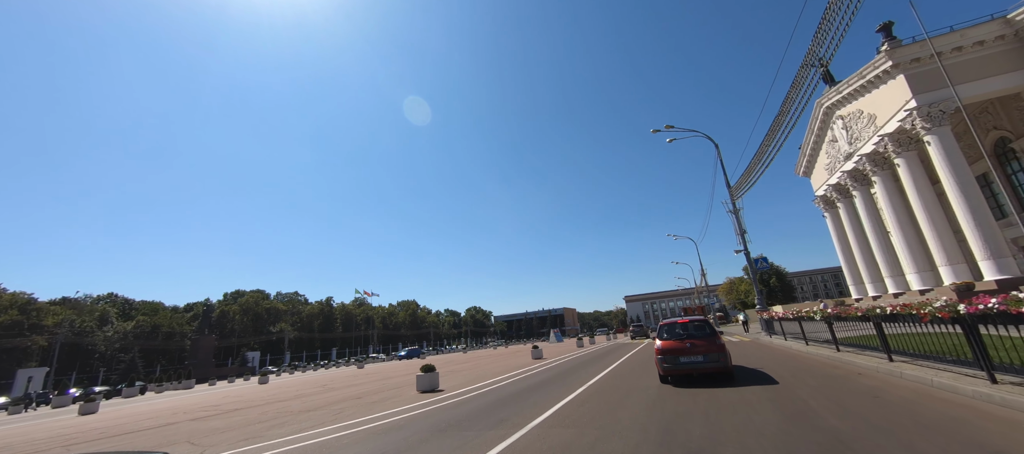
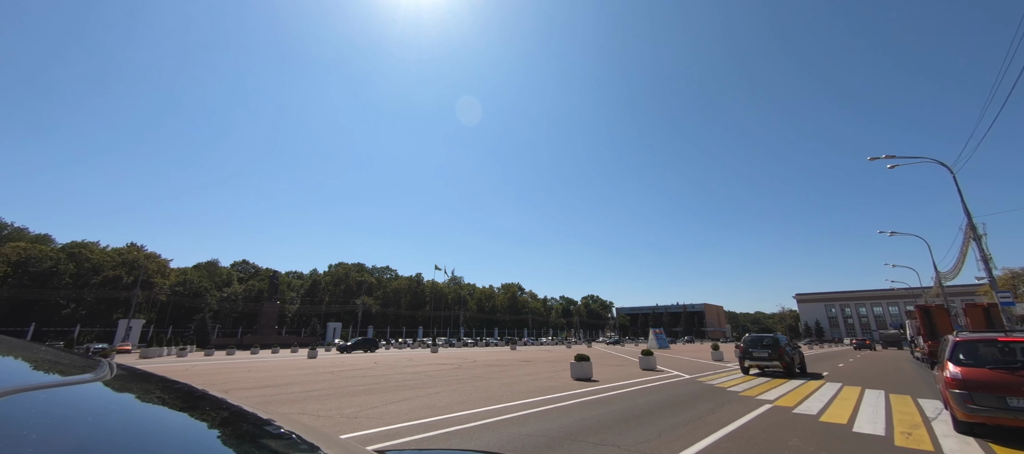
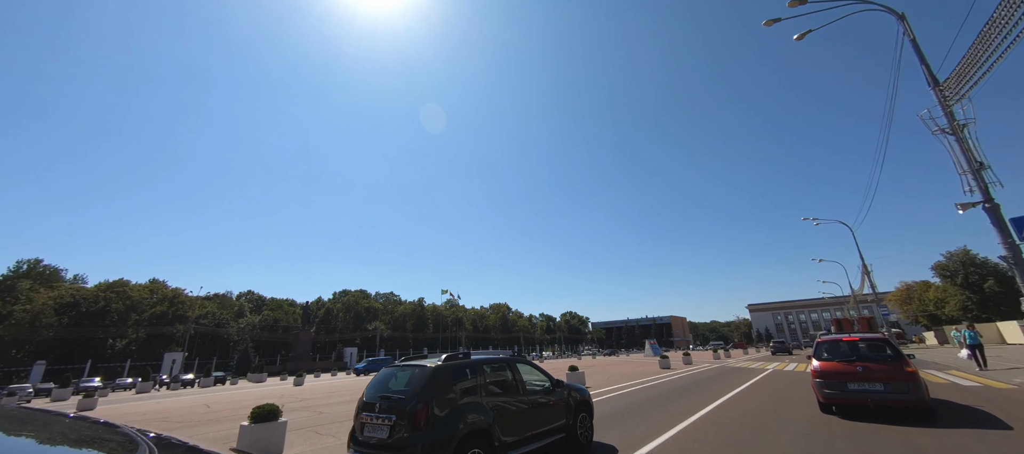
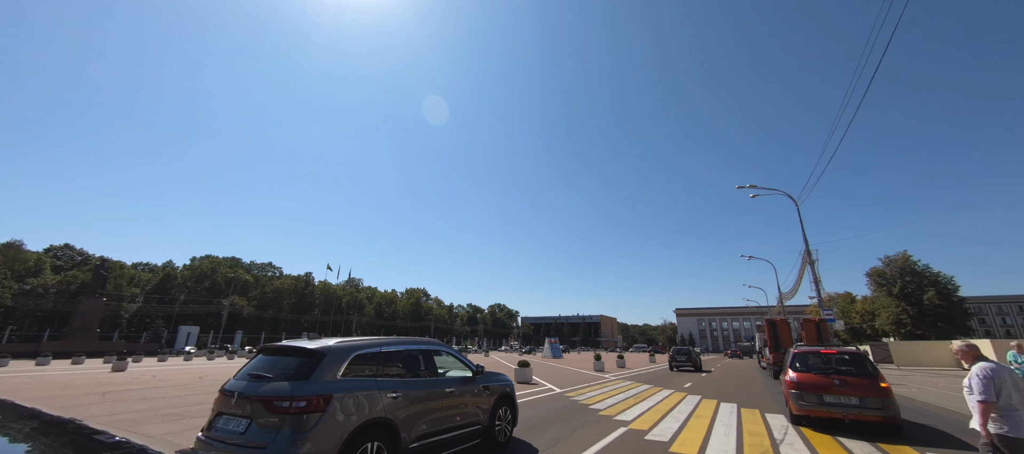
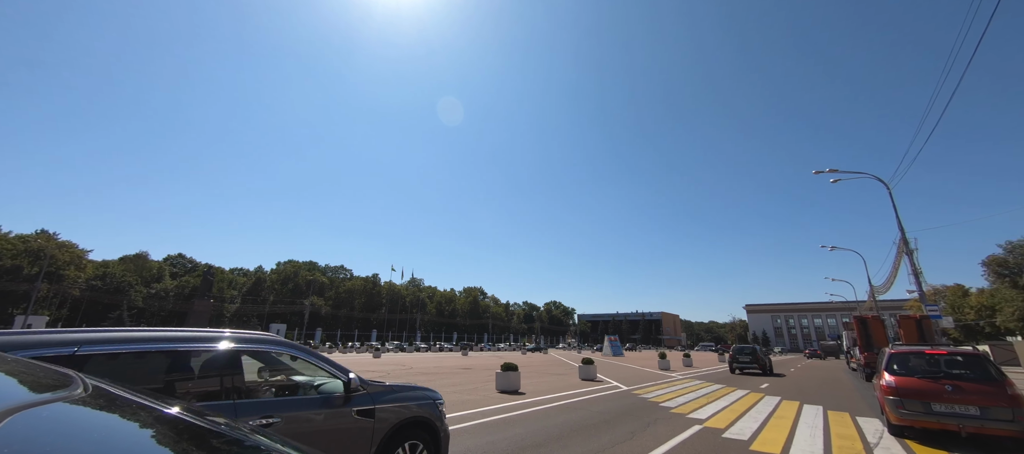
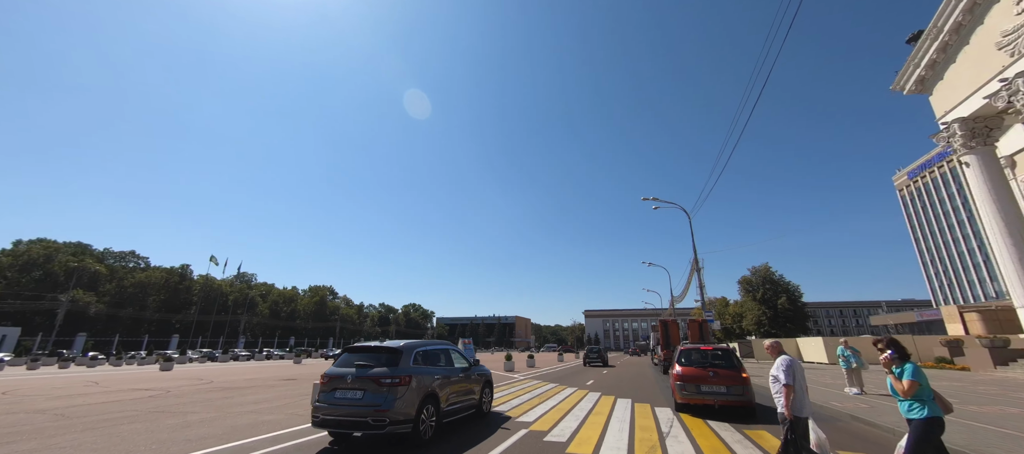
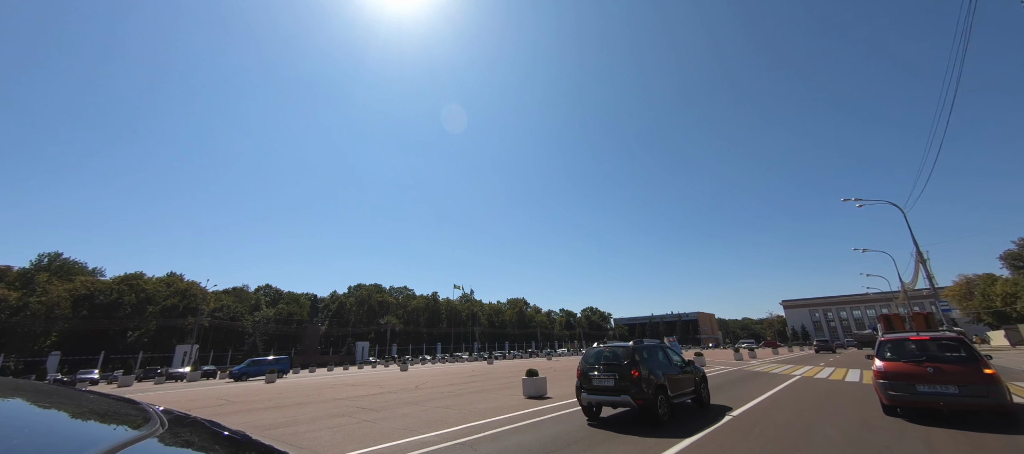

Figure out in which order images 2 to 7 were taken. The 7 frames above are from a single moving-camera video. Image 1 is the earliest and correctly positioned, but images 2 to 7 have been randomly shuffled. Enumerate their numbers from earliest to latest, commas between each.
3, 7, 2, 5, 4, 6
